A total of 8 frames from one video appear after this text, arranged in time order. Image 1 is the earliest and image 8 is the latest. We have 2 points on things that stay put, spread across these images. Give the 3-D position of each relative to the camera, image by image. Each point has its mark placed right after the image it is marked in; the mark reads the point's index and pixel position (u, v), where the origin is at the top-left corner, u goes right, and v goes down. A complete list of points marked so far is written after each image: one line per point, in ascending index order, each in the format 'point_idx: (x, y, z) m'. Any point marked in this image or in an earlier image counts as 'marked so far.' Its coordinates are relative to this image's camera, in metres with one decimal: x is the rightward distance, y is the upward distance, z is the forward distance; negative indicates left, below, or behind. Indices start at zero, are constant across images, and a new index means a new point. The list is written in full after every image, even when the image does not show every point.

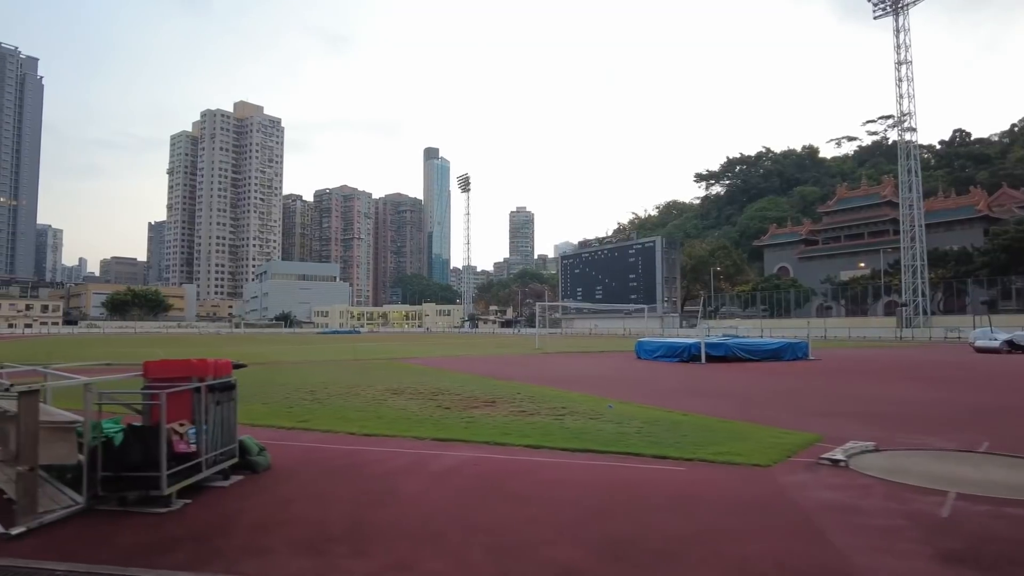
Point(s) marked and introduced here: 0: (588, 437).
0: (+1.1, -2.3, +10.0) m
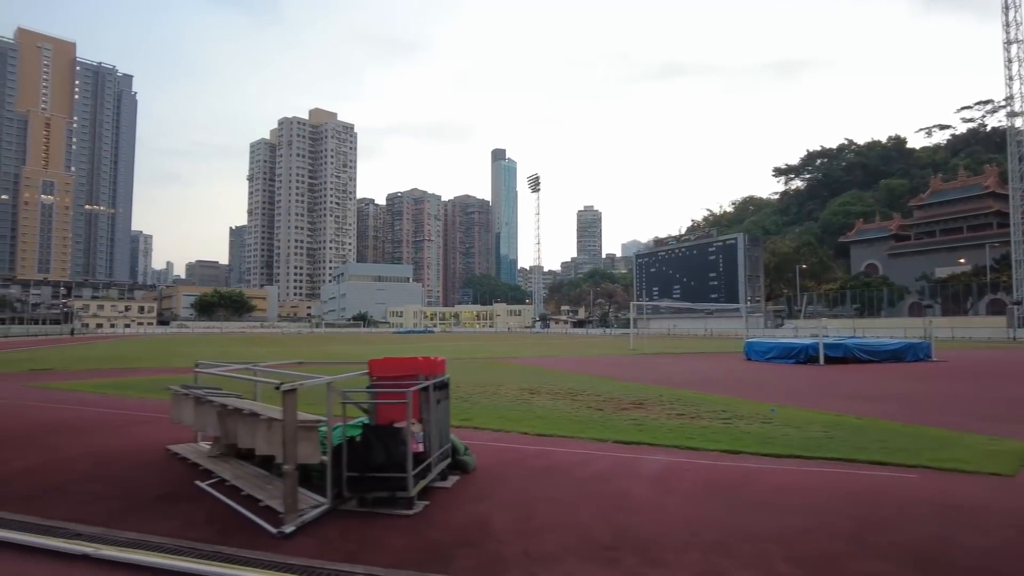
0: (+3.7, -2.2, +9.4) m
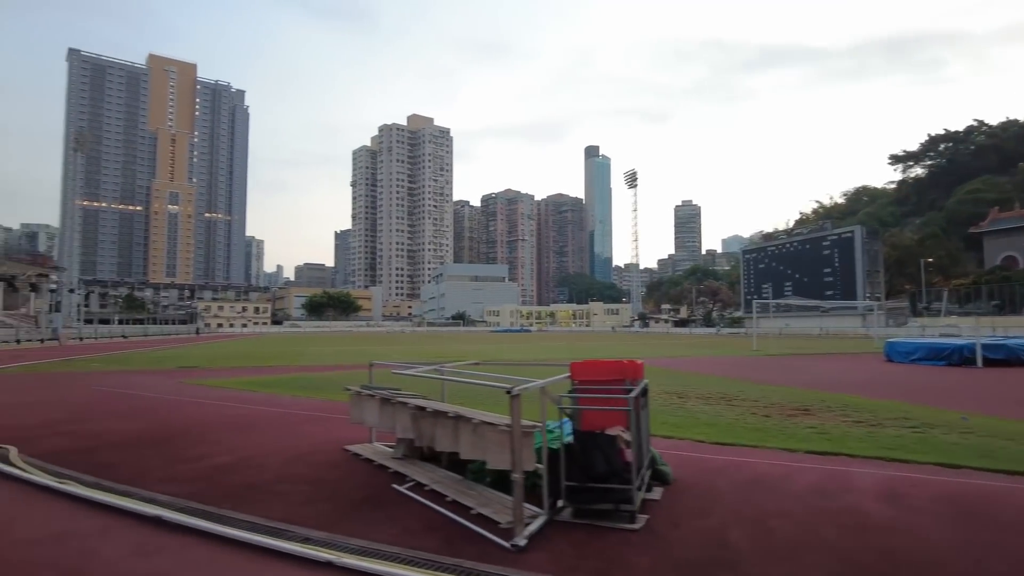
0: (+6.1, -2.1, +8.4) m
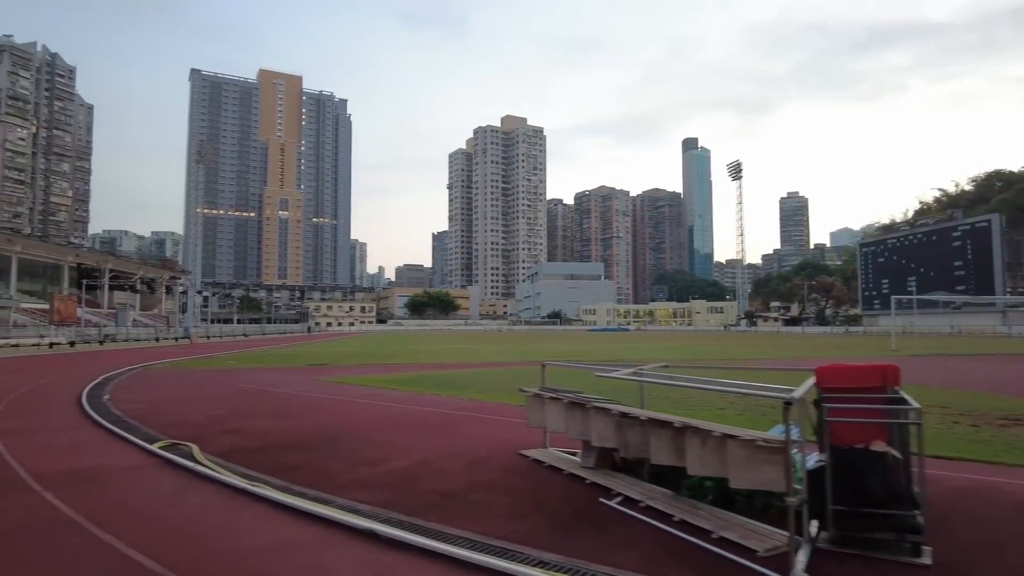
0: (+8.2, -2.0, +6.7) m
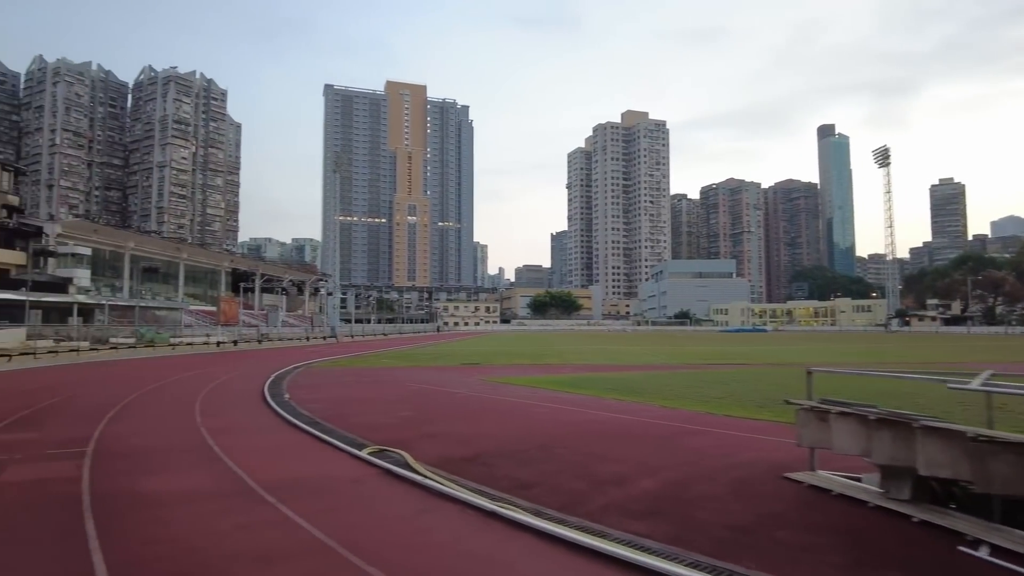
0: (+10.5, -1.8, +4.0) m
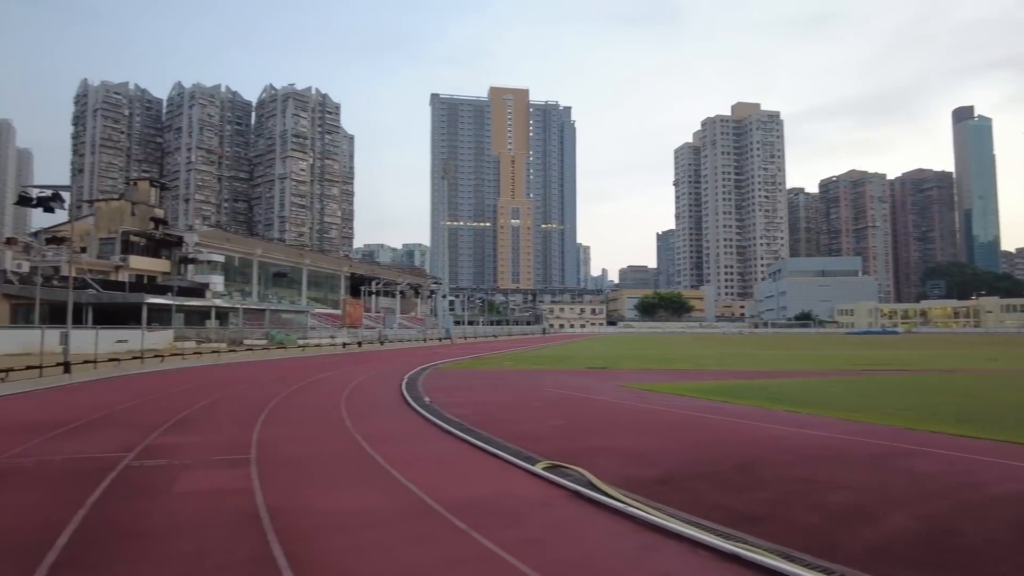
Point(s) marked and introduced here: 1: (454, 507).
0: (+11.8, -1.6, +1.4) m
1: (-0.5, -1.9, +5.8) m
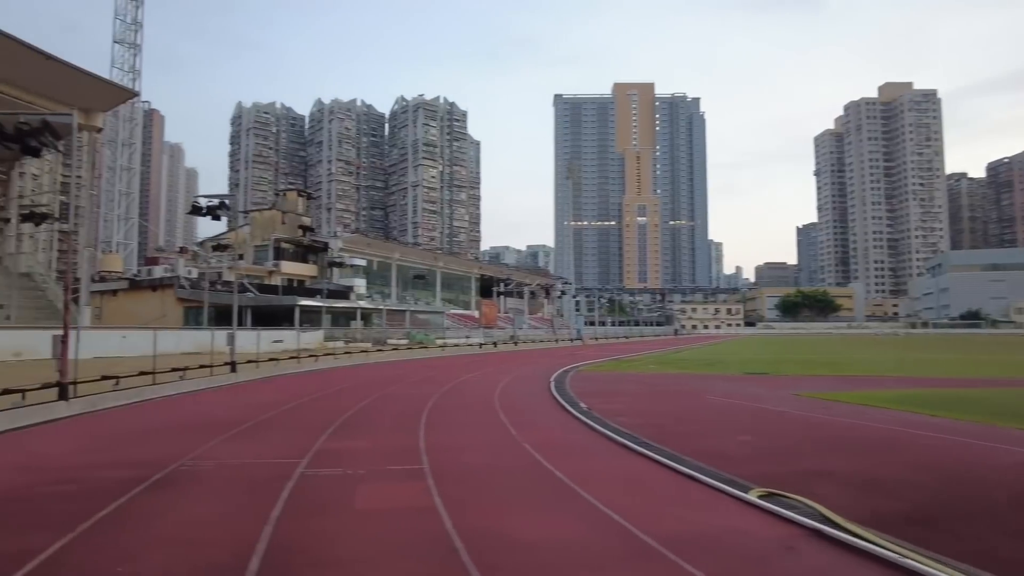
0: (+12.5, -1.5, -1.8) m
1: (+1.2, -1.9, +4.9) m
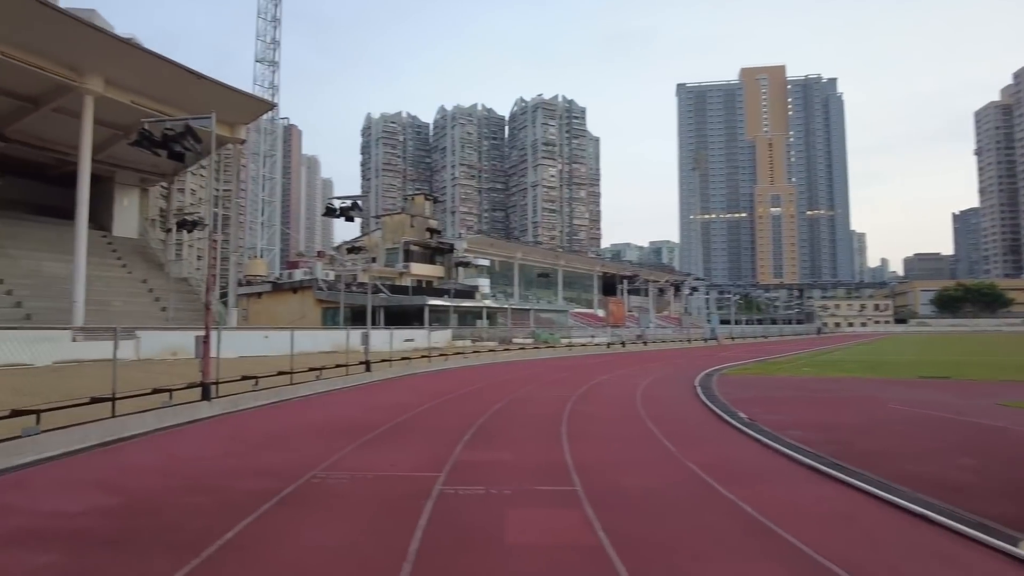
0: (+12.2, -1.2, -5.1) m
1: (+2.3, -1.8, +3.5) m
